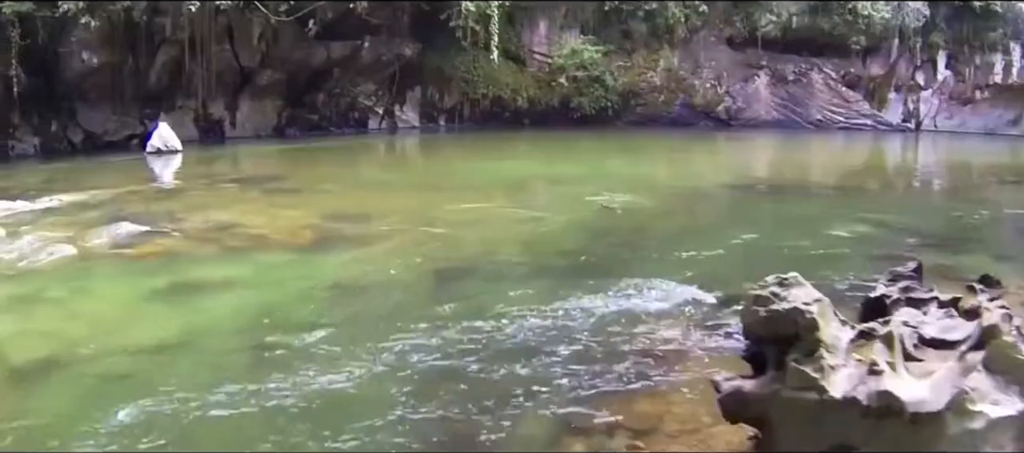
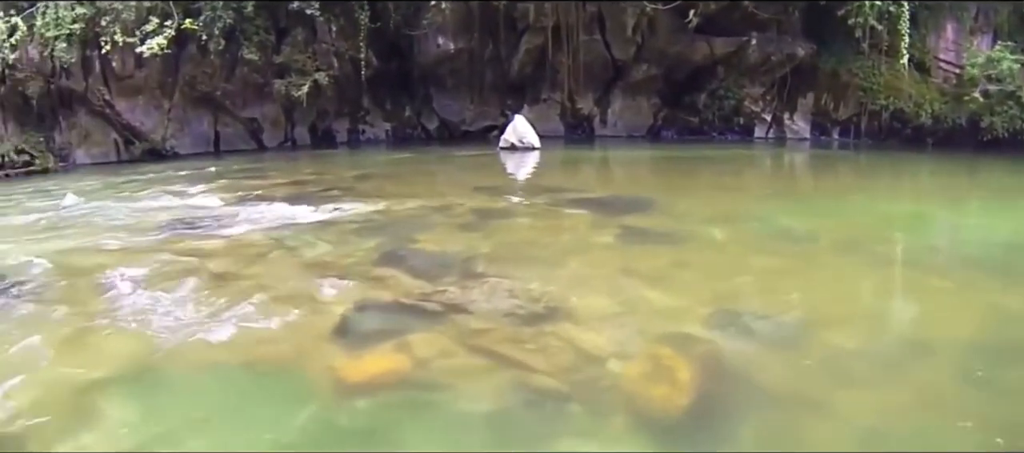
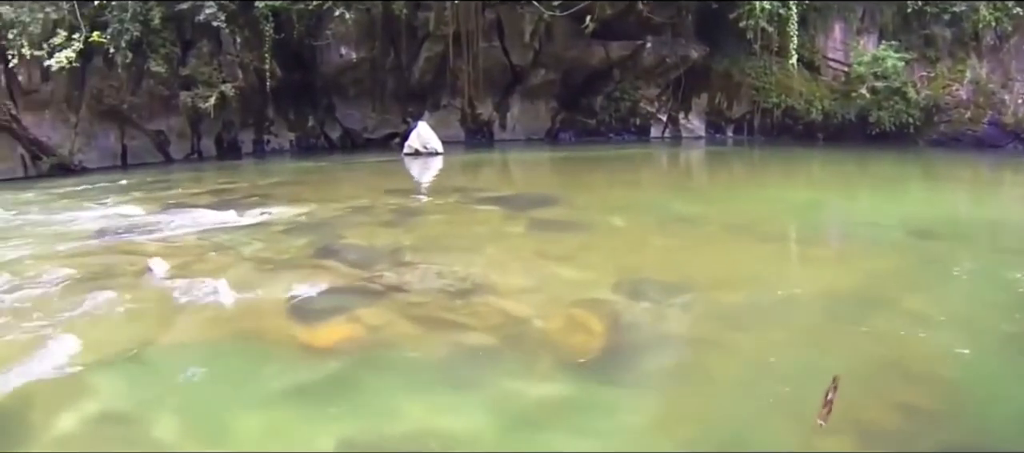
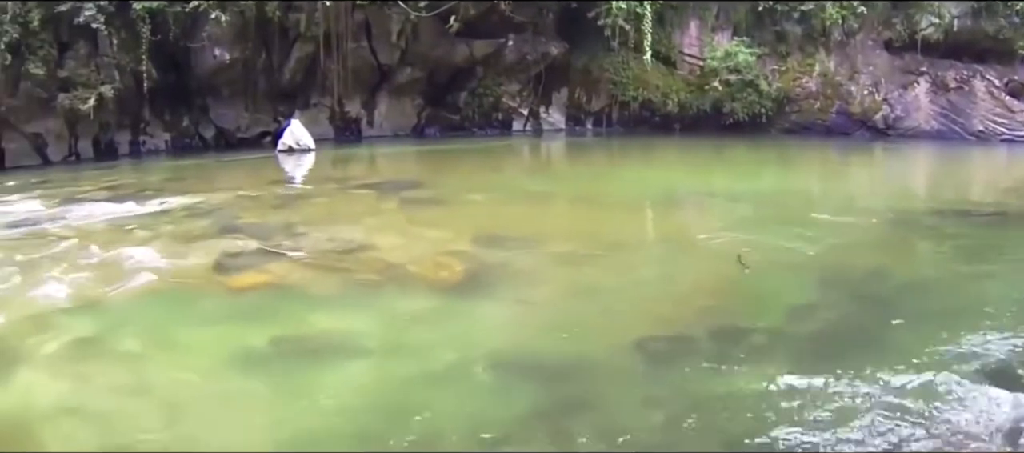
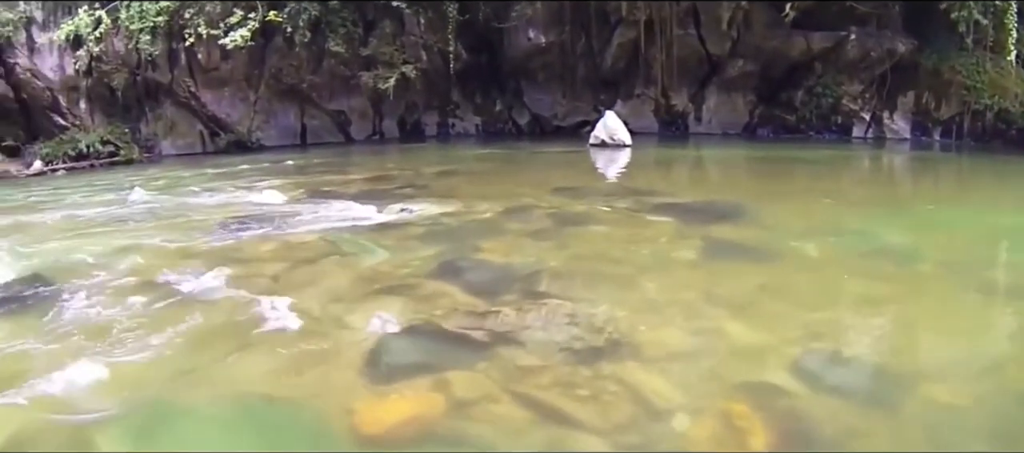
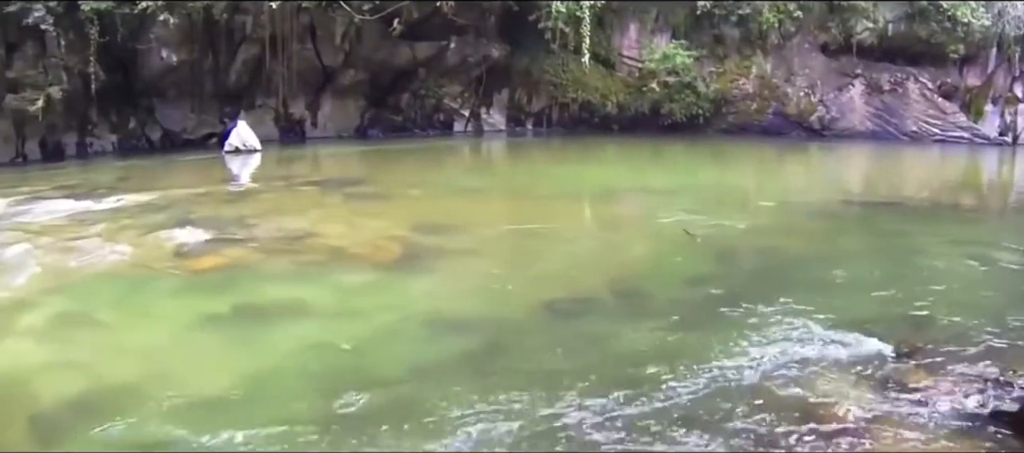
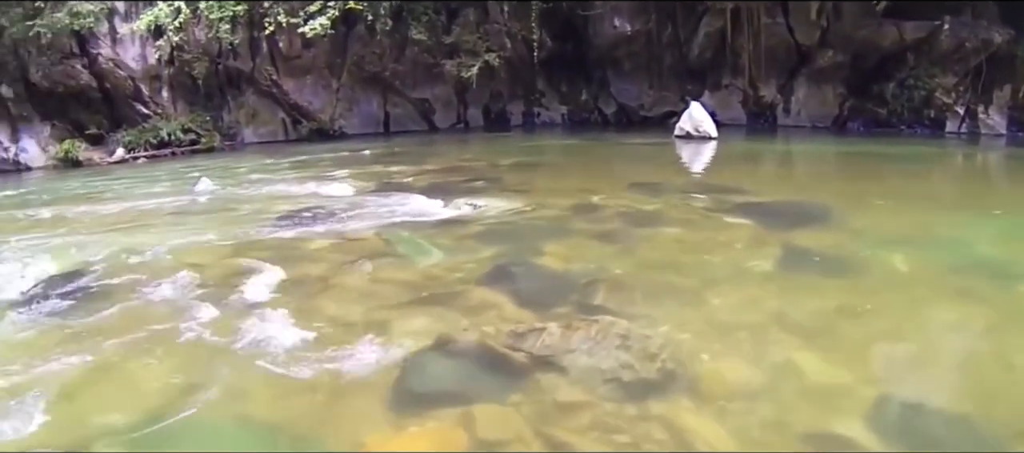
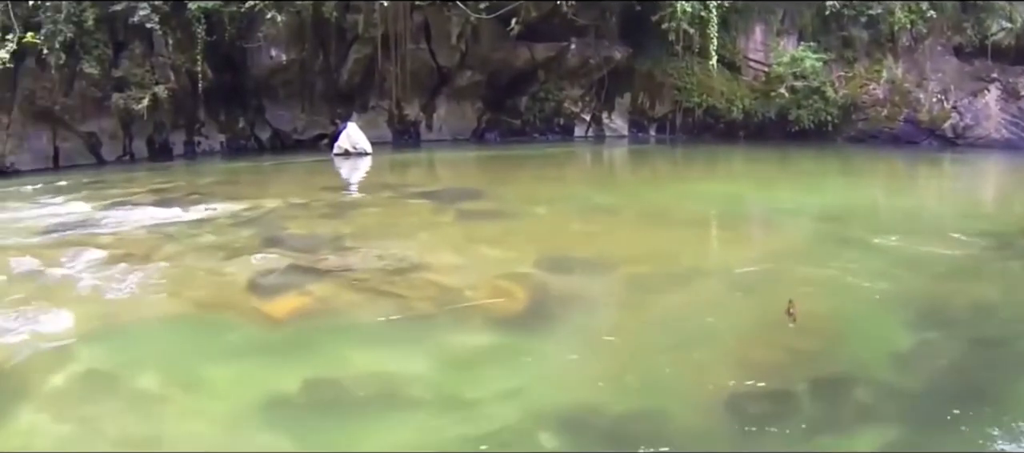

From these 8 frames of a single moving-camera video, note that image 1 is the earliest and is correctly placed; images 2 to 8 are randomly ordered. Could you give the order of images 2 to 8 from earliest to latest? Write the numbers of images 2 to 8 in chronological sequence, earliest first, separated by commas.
6, 4, 8, 3, 2, 5, 7
